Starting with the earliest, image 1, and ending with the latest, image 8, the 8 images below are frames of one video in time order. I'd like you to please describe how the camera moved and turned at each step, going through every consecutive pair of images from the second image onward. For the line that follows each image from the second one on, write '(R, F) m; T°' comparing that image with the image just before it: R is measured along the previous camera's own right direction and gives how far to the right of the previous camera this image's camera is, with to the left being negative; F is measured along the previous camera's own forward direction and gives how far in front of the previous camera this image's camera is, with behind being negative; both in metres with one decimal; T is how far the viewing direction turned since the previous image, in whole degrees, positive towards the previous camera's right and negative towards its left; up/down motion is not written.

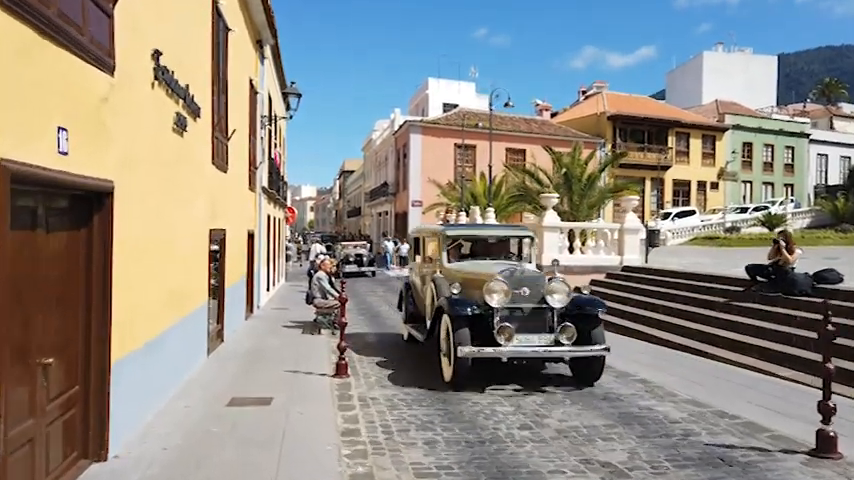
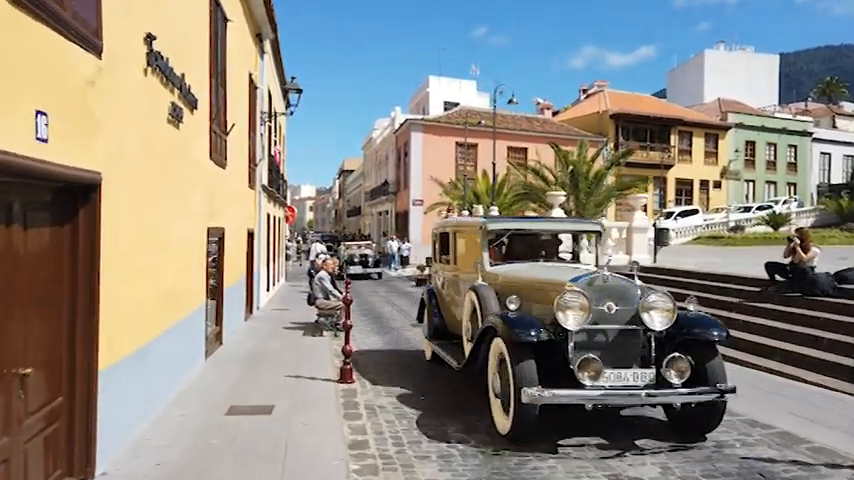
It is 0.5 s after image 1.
(-0.1, +0.4) m; 0°
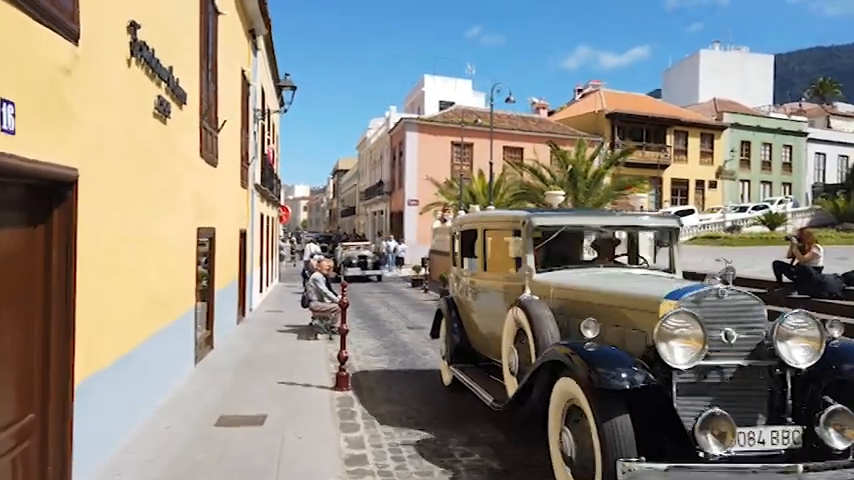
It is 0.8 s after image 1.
(-0.1, +0.3) m; +1°
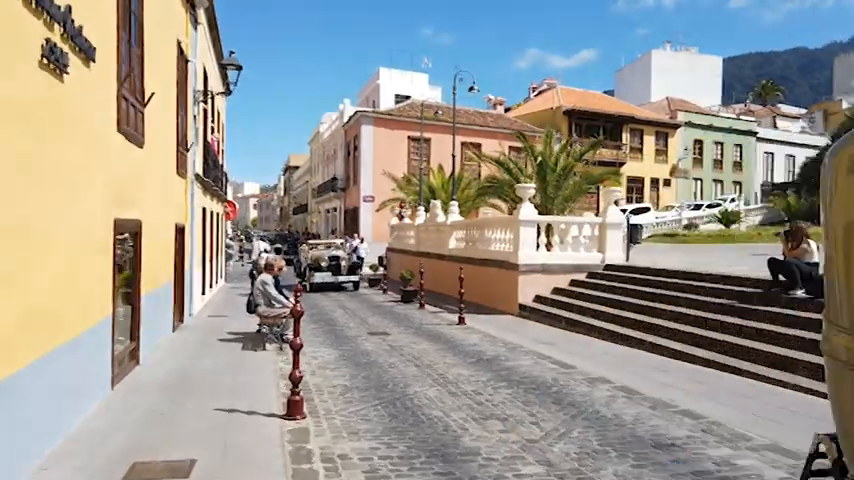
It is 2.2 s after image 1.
(-0.2, +1.3) m; +4°
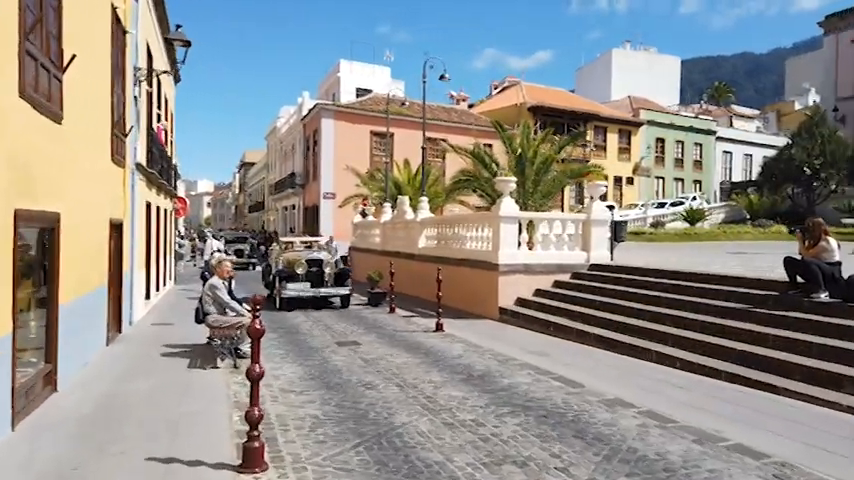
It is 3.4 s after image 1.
(-0.3, +1.3) m; +4°
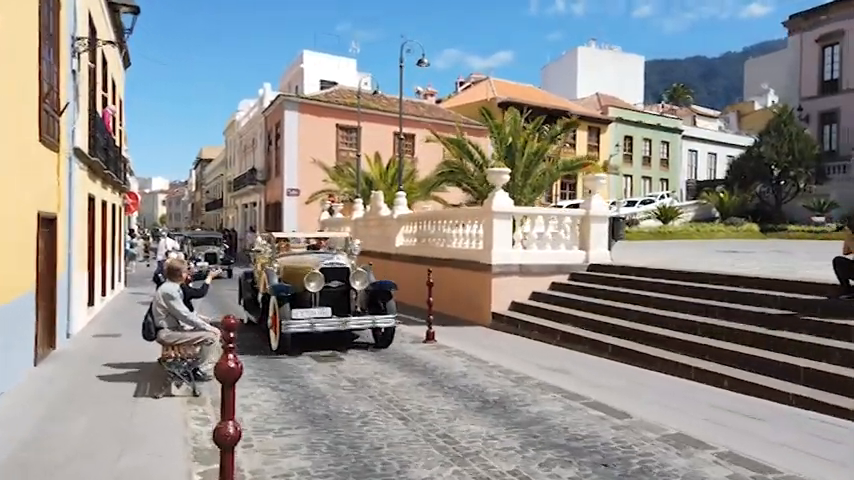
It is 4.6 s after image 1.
(-0.5, +1.4) m; +4°
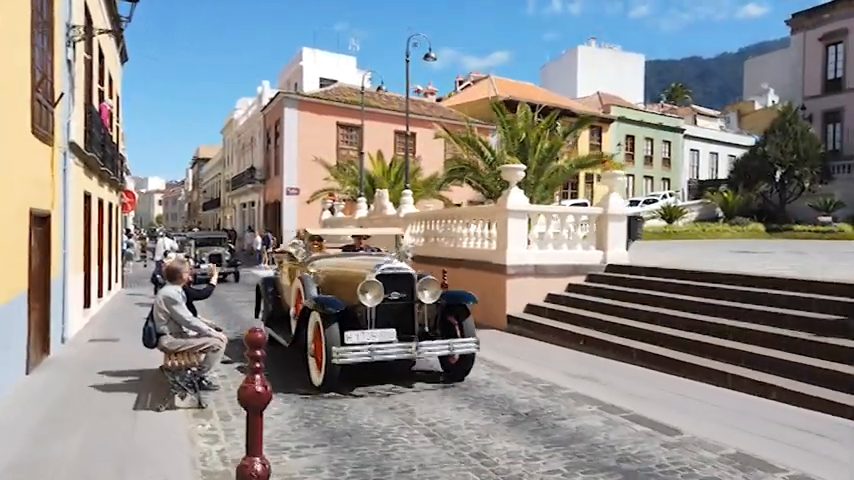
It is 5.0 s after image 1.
(-0.3, +0.5) m; 0°
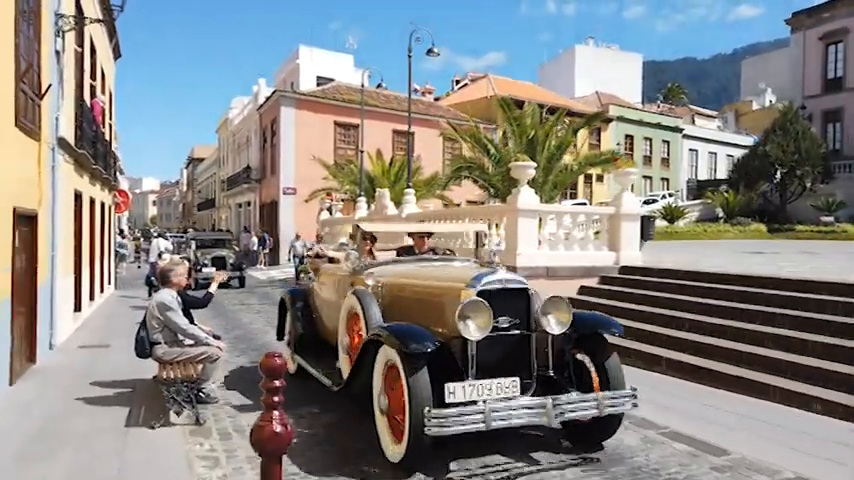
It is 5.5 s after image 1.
(-0.2, +0.5) m; 0°
